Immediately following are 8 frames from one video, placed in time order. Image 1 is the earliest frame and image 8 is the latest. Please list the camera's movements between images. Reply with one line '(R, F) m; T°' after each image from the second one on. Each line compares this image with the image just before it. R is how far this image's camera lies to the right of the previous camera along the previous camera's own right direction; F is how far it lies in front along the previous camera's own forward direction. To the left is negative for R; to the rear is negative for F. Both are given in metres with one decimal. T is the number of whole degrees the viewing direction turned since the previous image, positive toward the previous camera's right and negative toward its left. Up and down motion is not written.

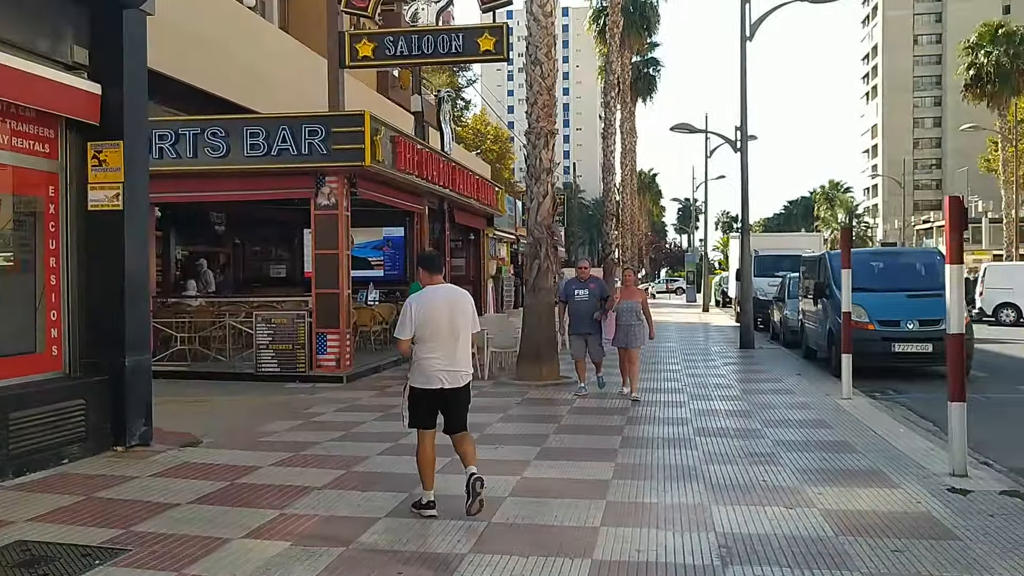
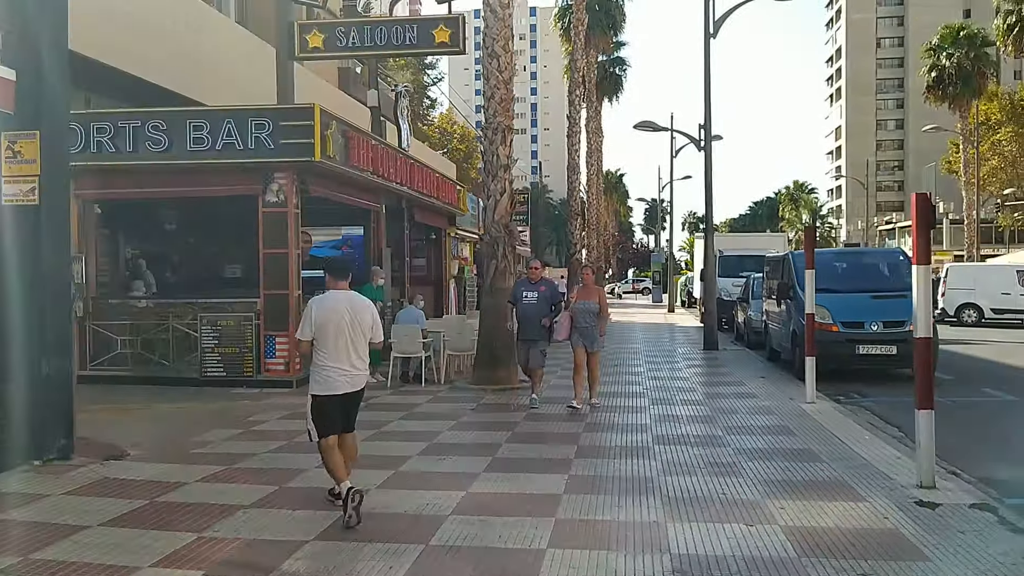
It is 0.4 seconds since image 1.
(+0.2, +0.4) m; +2°
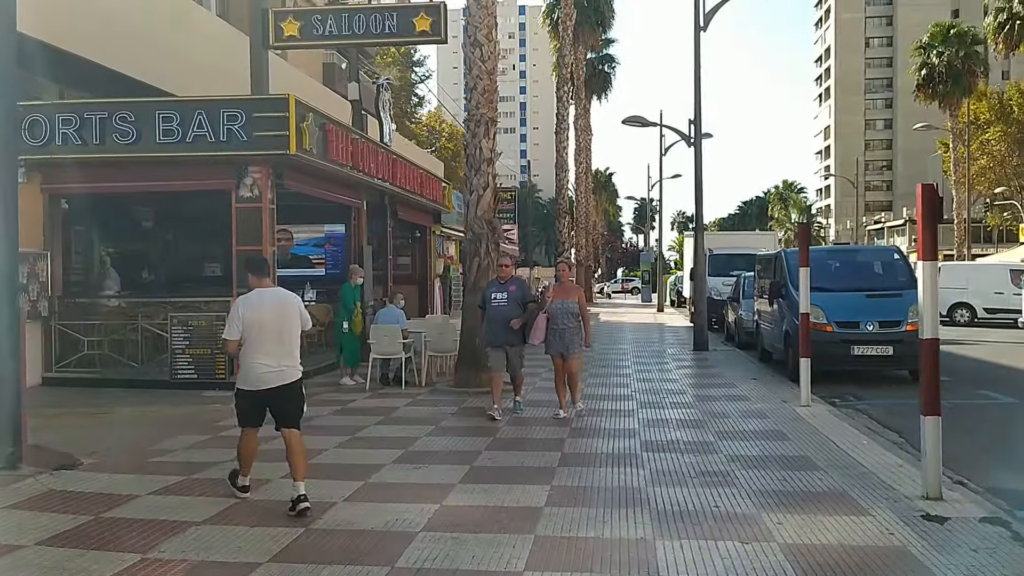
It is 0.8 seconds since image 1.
(+0.1, +0.5) m; +1°
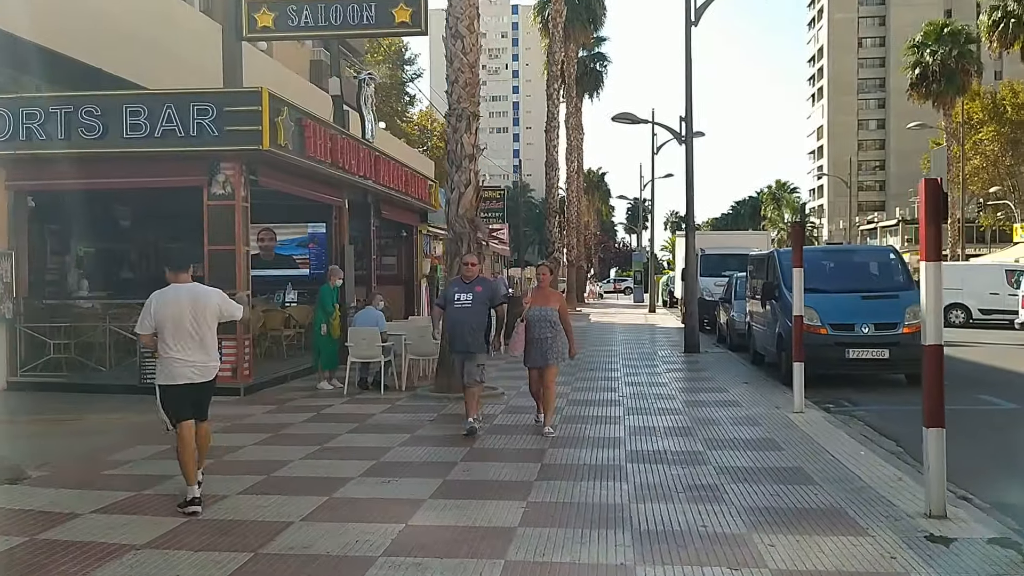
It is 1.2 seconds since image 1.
(+0.1, +0.5) m; 0°
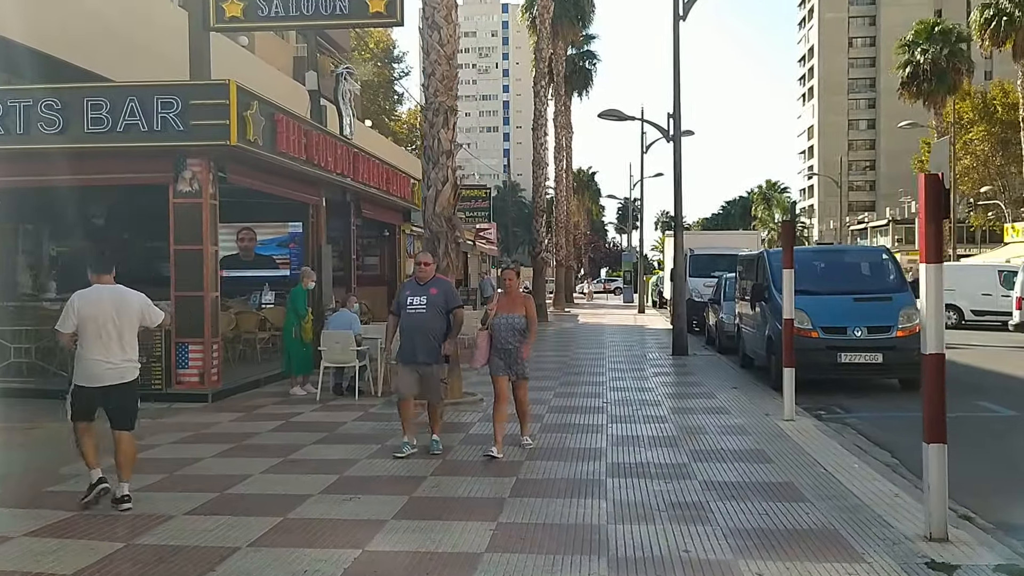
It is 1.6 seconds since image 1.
(+0.2, +0.5) m; +1°
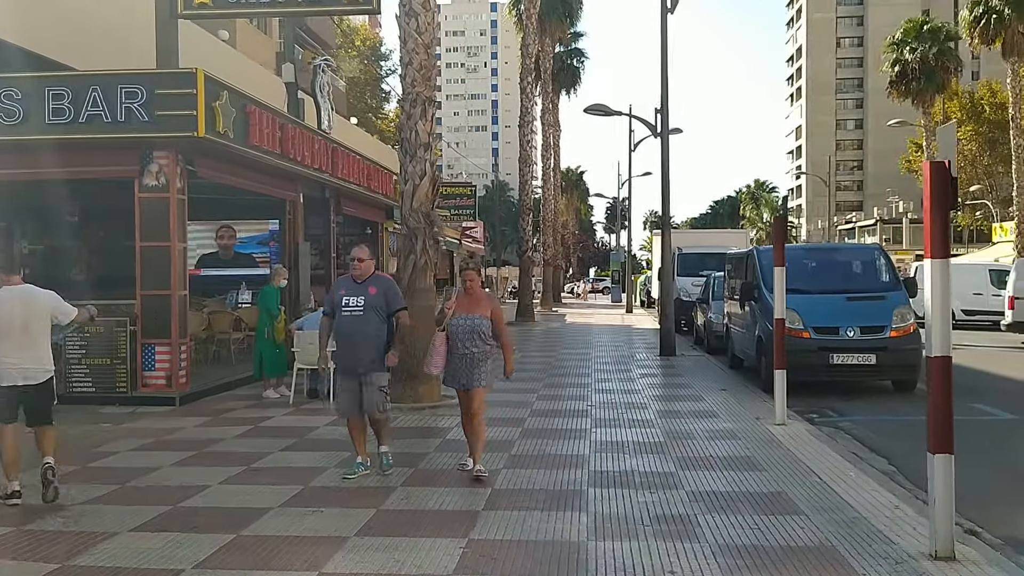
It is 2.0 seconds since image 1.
(+0.1, +0.4) m; +1°
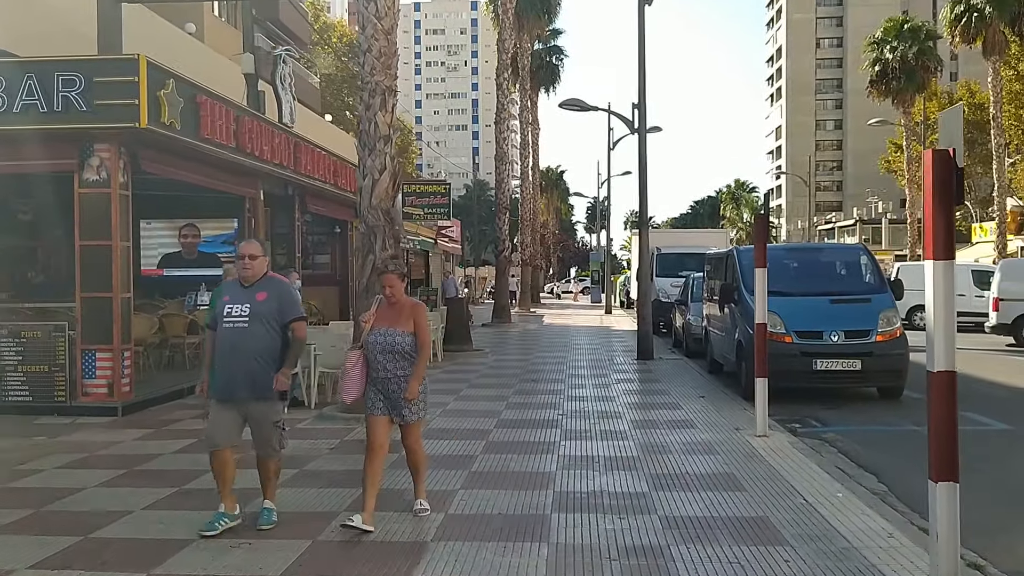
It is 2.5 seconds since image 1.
(+0.2, +0.6) m; +1°
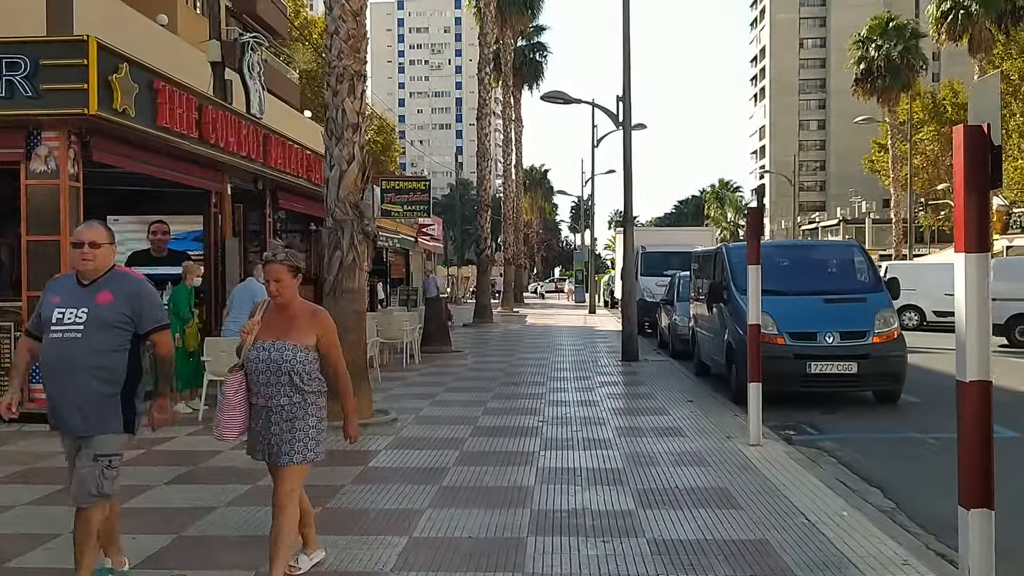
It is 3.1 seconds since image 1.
(+0.1, +0.6) m; +1°
